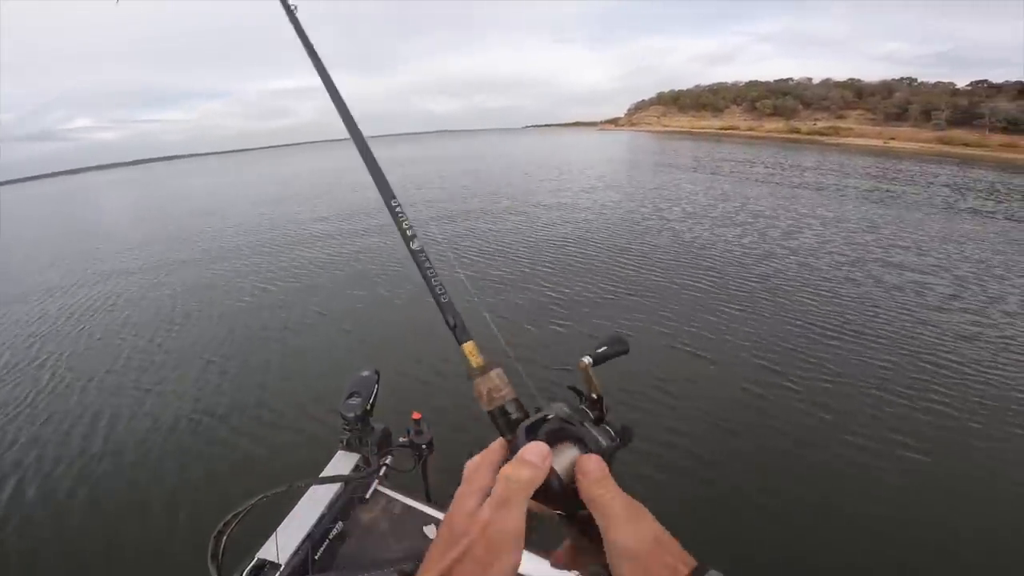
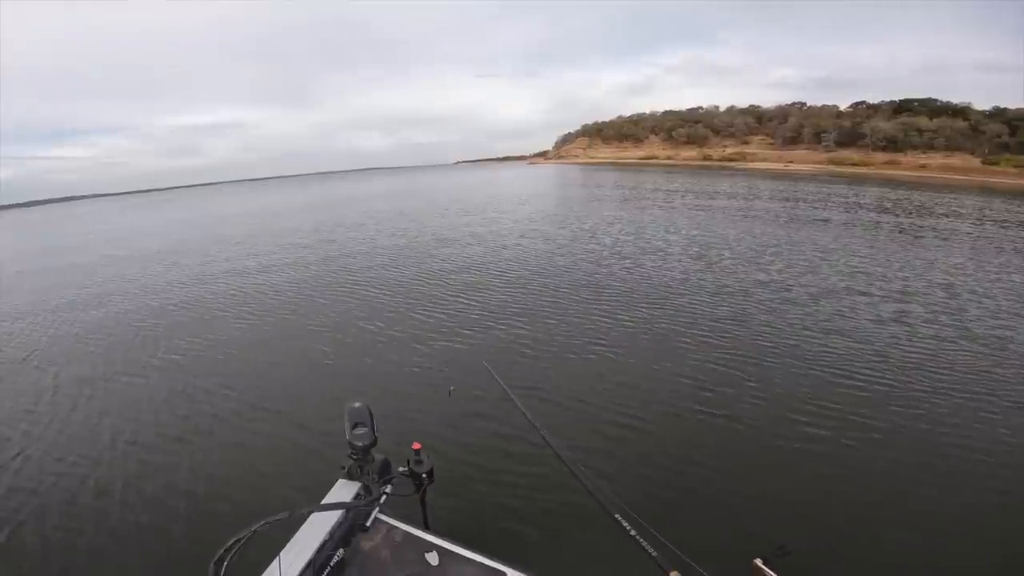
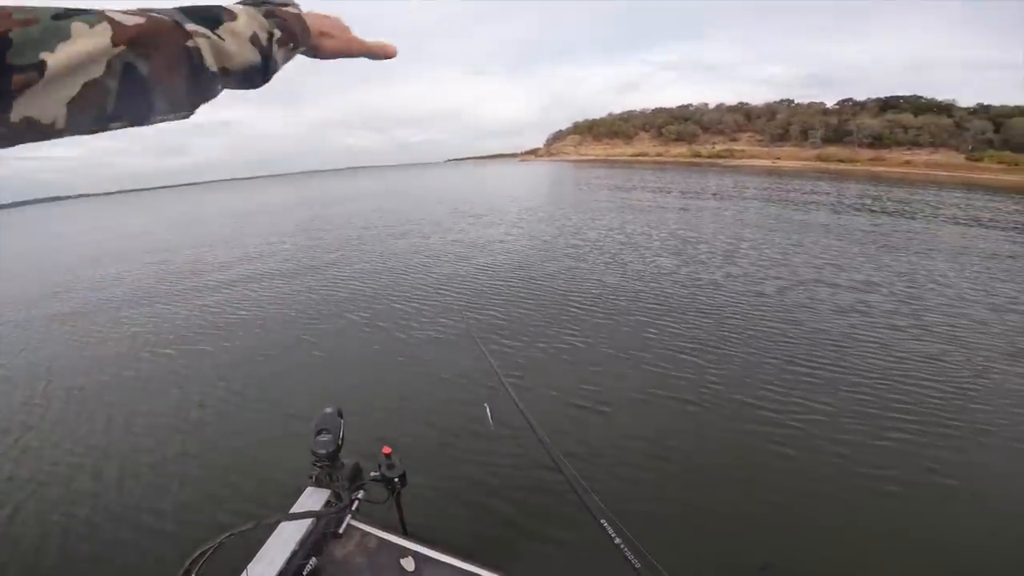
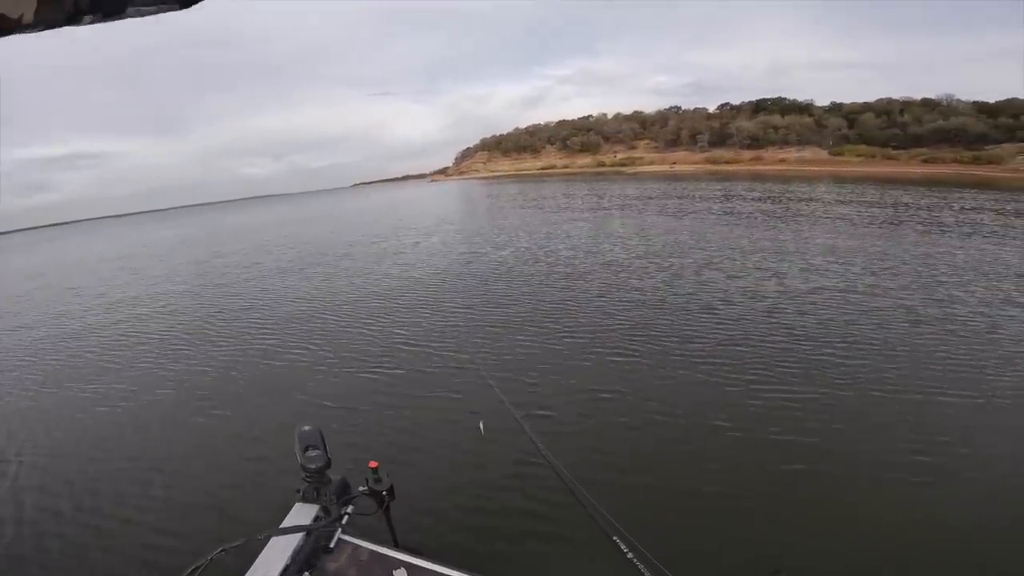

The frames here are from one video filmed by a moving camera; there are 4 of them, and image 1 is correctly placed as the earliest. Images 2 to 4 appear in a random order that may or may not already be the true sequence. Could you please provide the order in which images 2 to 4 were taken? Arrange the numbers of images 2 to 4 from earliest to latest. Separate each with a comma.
3, 2, 4
